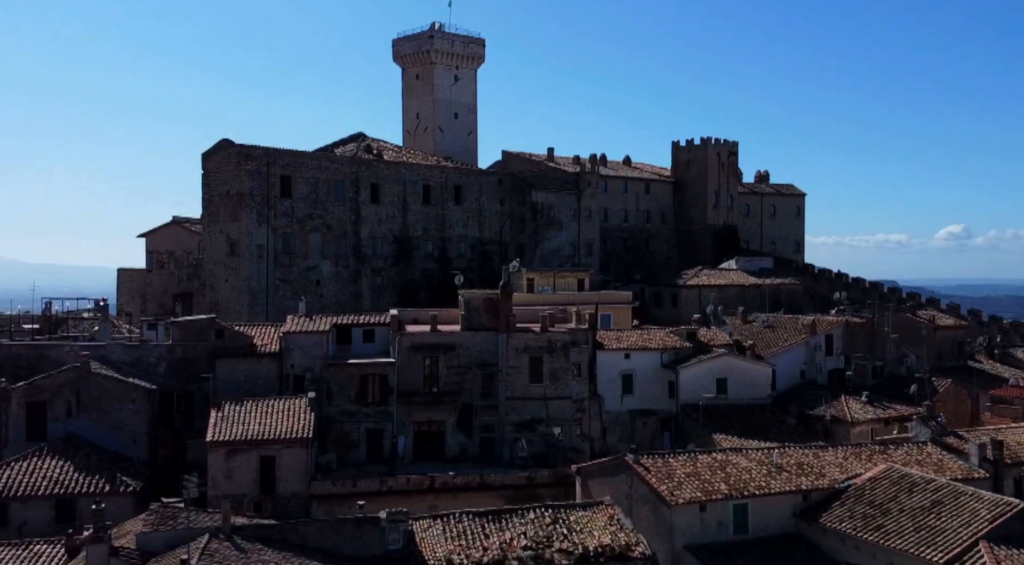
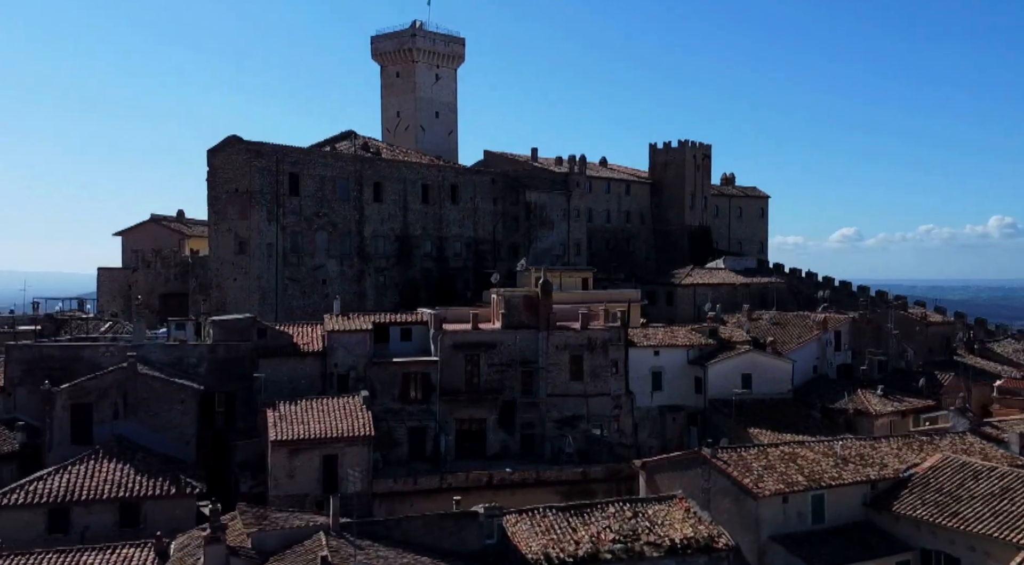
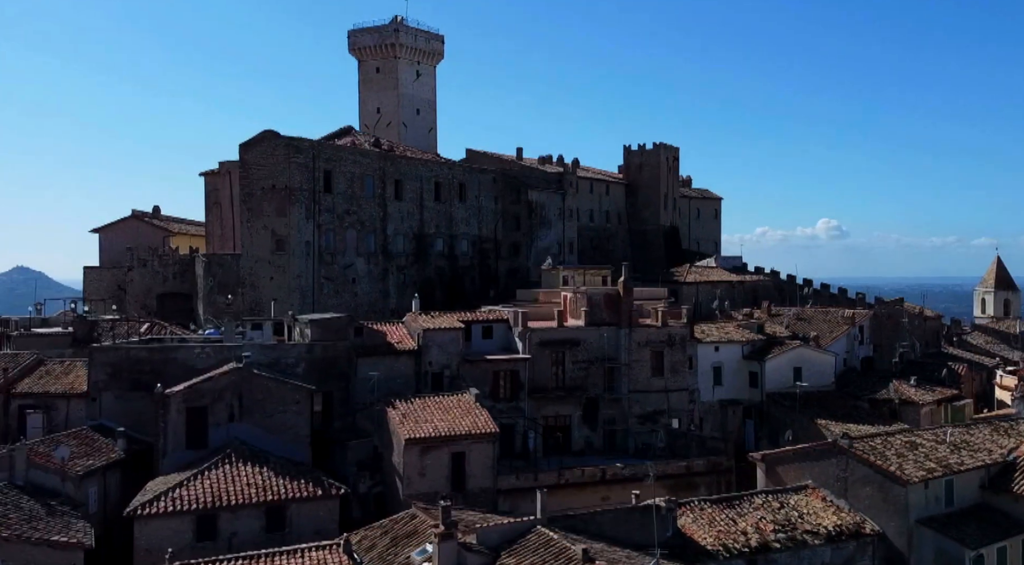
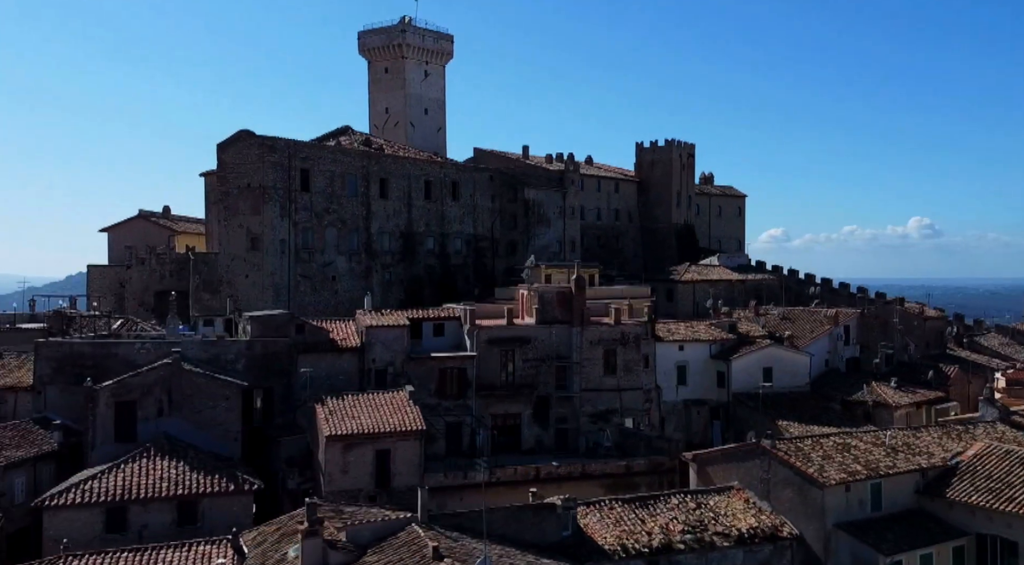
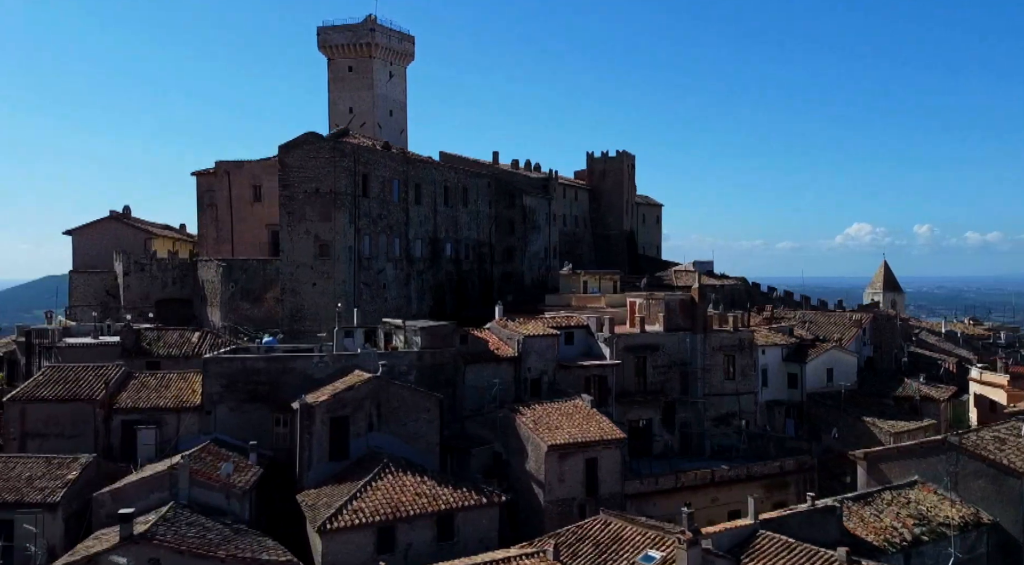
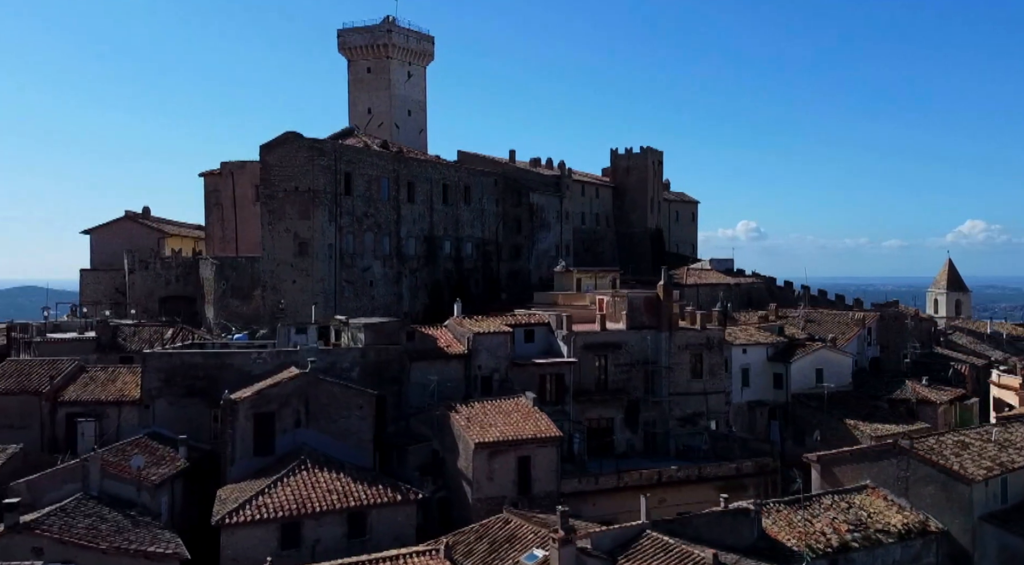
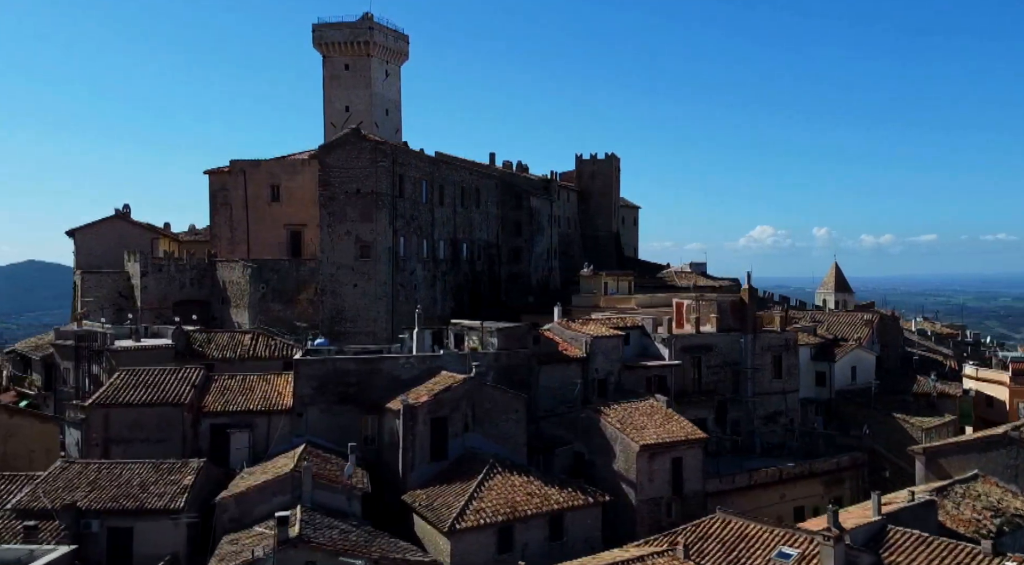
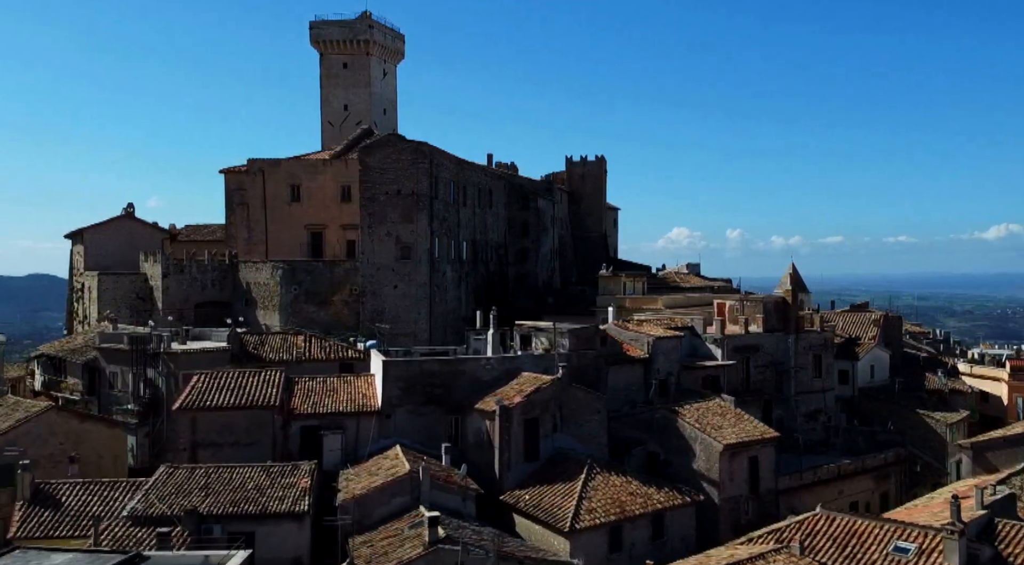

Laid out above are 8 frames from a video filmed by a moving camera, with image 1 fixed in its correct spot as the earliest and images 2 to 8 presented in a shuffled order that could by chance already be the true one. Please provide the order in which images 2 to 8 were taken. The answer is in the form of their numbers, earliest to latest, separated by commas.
2, 4, 3, 6, 5, 7, 8
